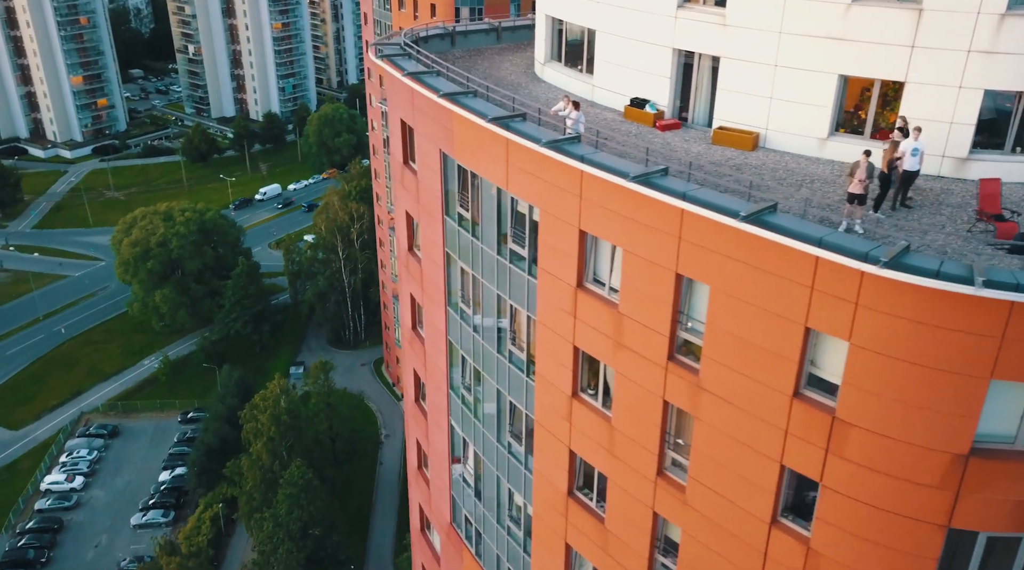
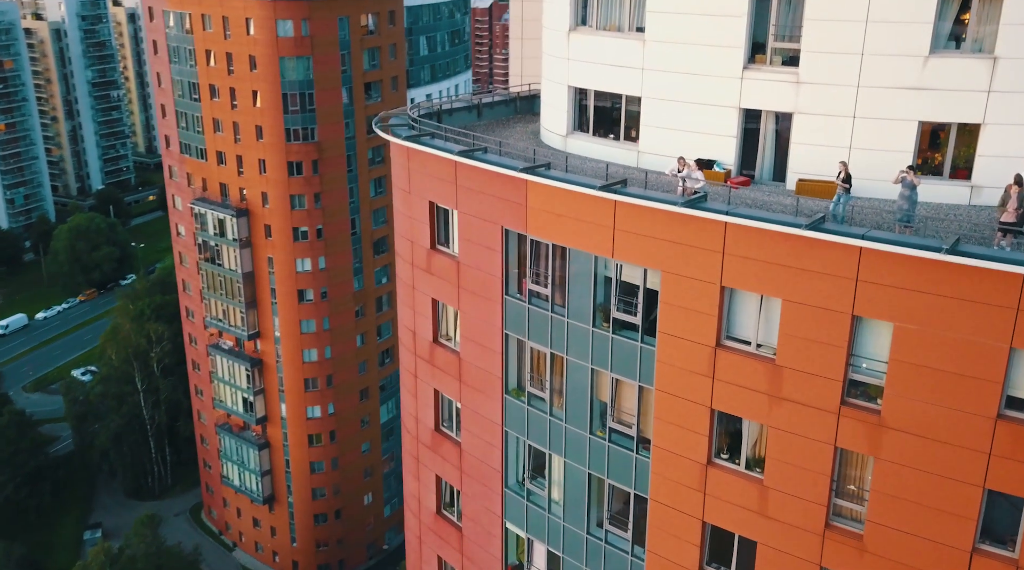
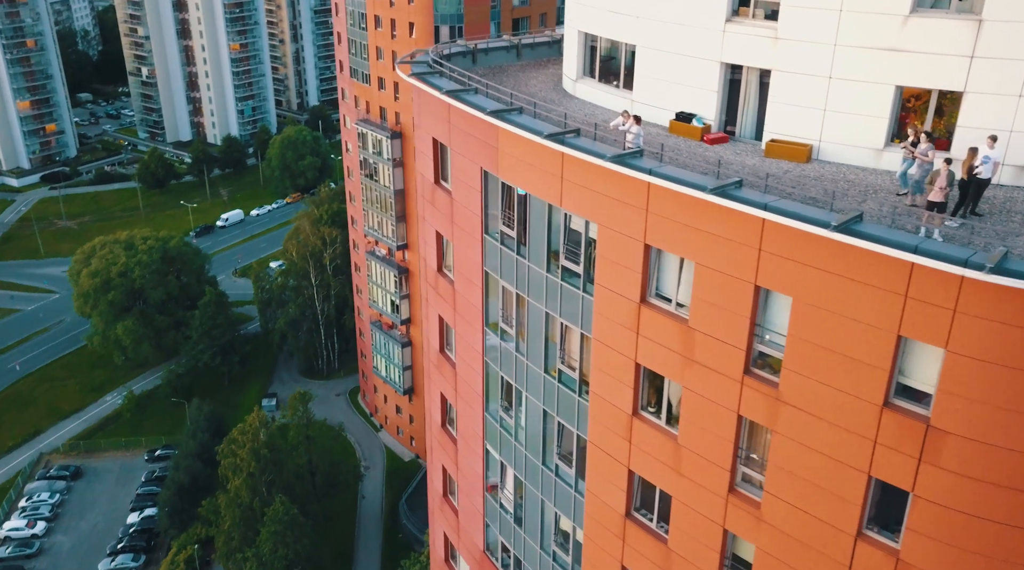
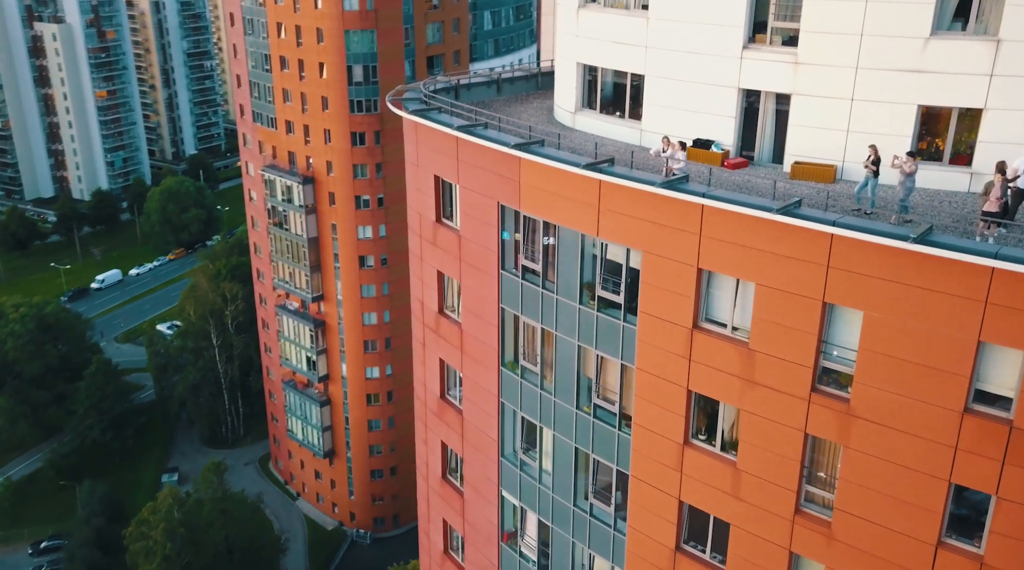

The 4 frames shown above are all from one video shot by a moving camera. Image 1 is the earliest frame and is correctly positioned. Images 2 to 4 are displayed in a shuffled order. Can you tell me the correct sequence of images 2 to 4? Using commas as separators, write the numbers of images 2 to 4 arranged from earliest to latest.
3, 4, 2
